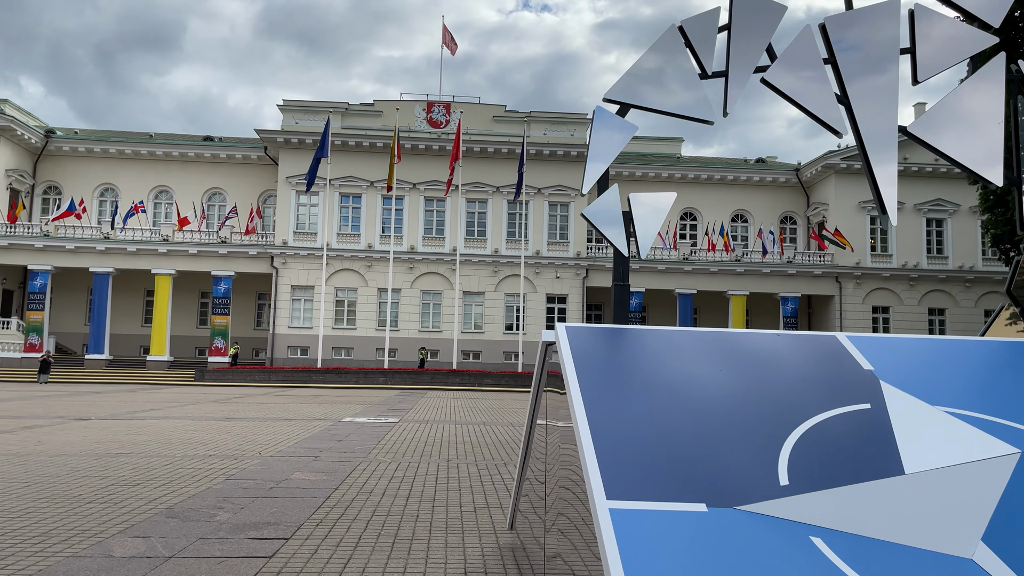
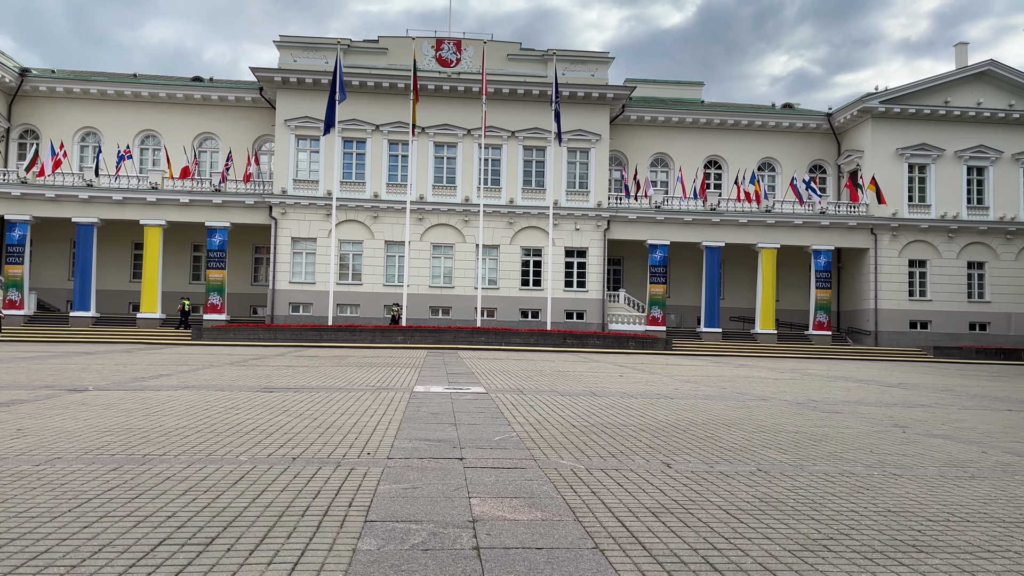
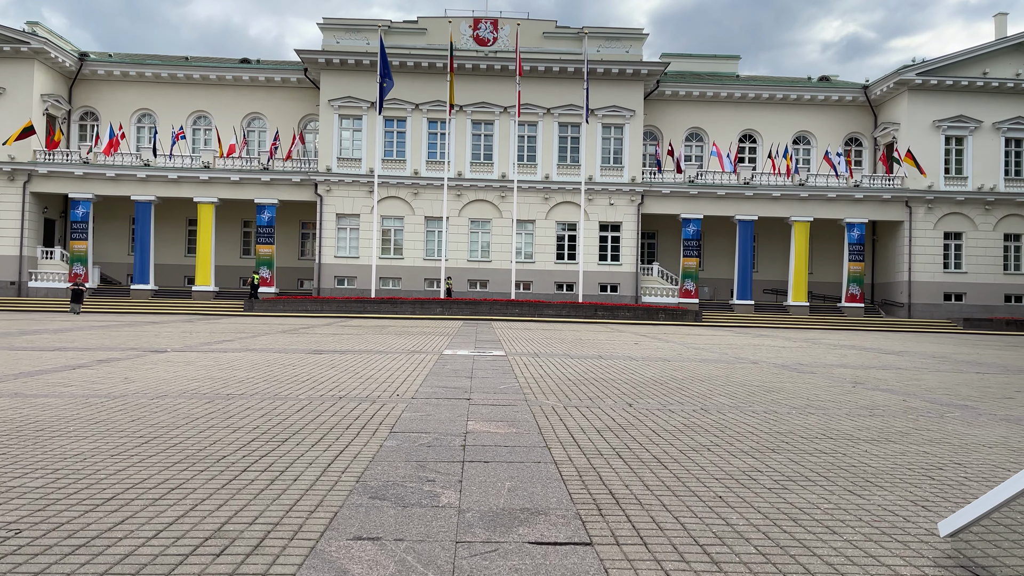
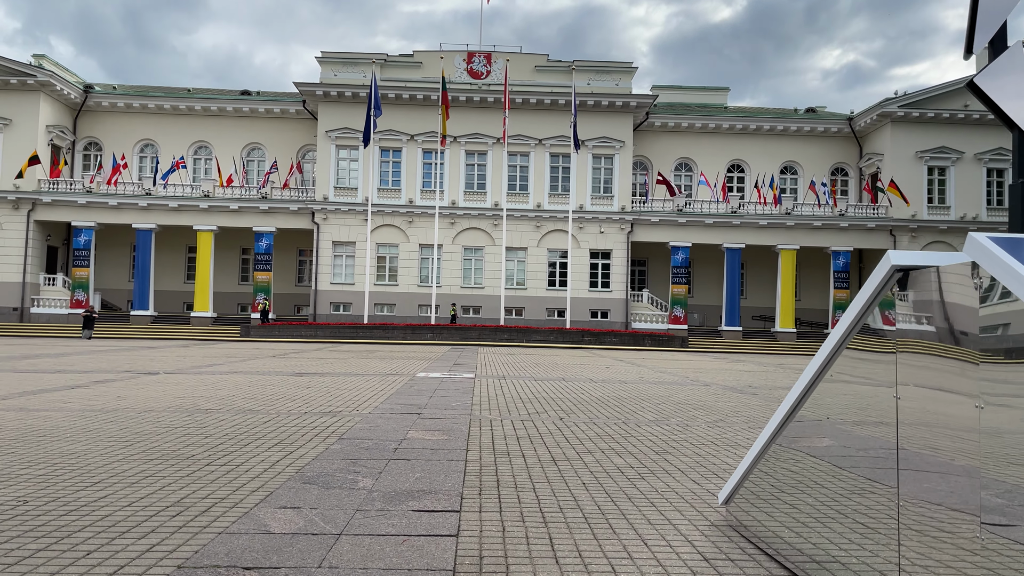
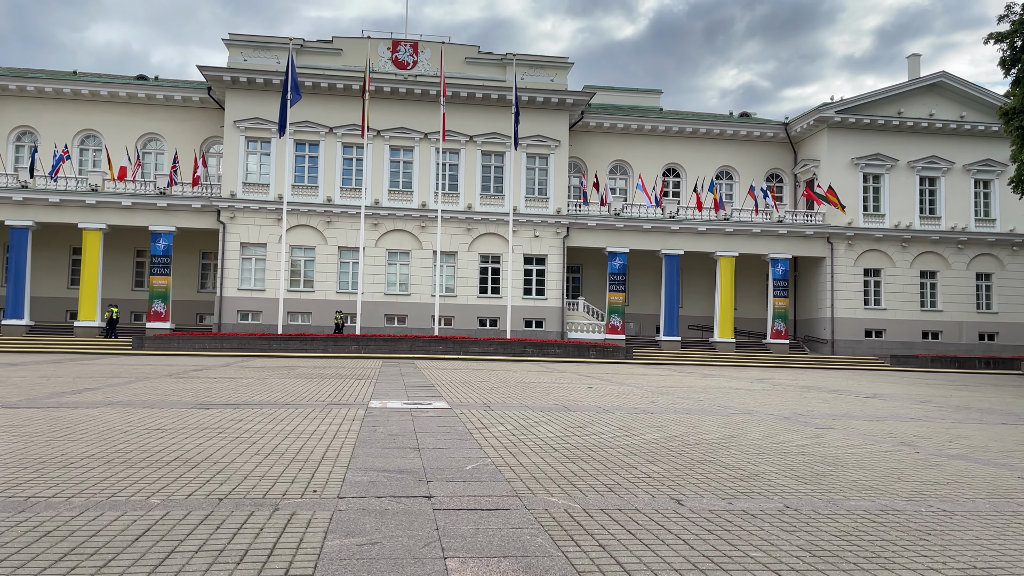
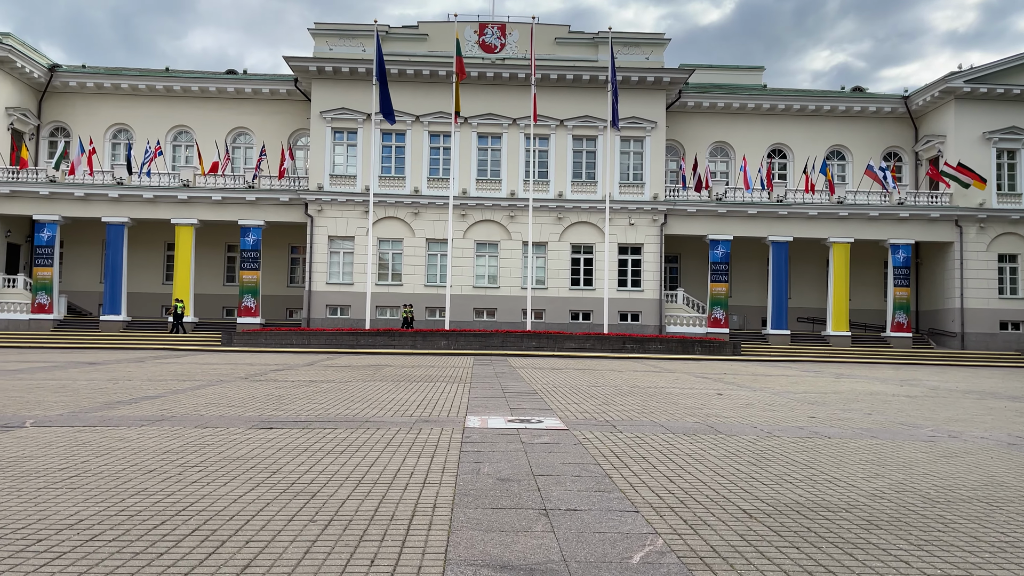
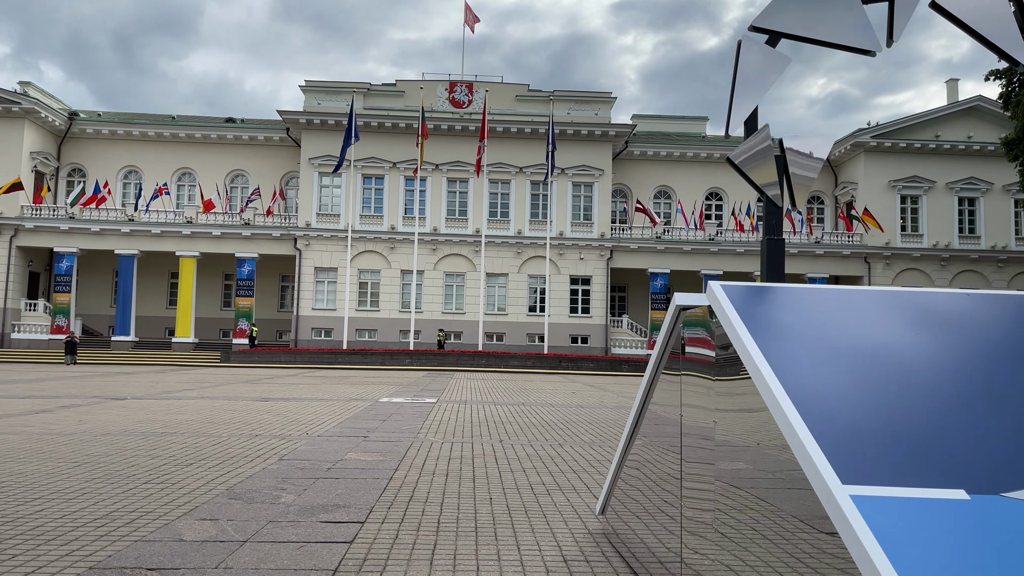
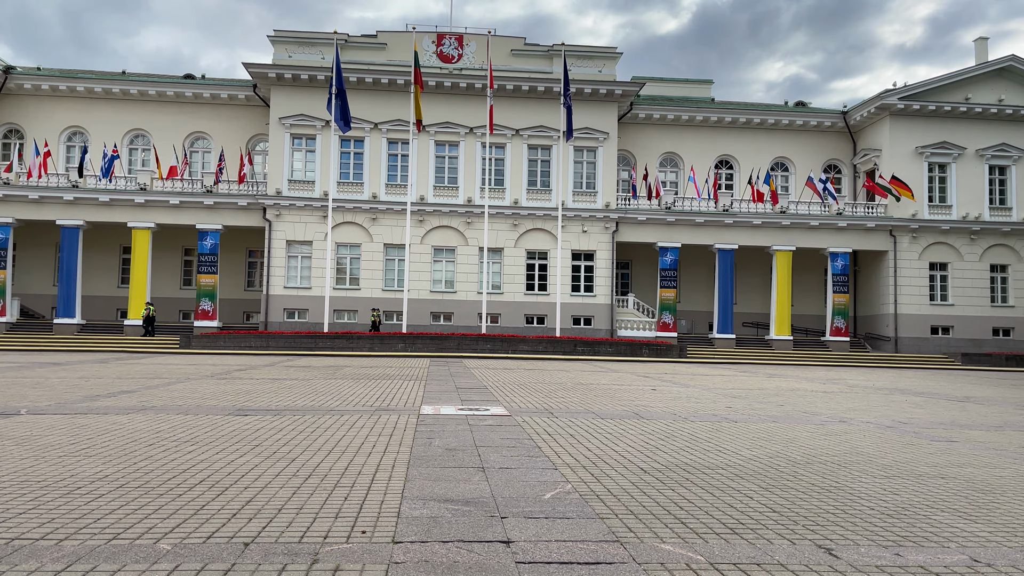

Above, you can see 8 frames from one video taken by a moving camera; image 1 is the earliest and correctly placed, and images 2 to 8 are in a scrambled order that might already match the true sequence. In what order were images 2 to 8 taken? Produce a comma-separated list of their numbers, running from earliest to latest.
7, 4, 3, 2, 5, 8, 6
